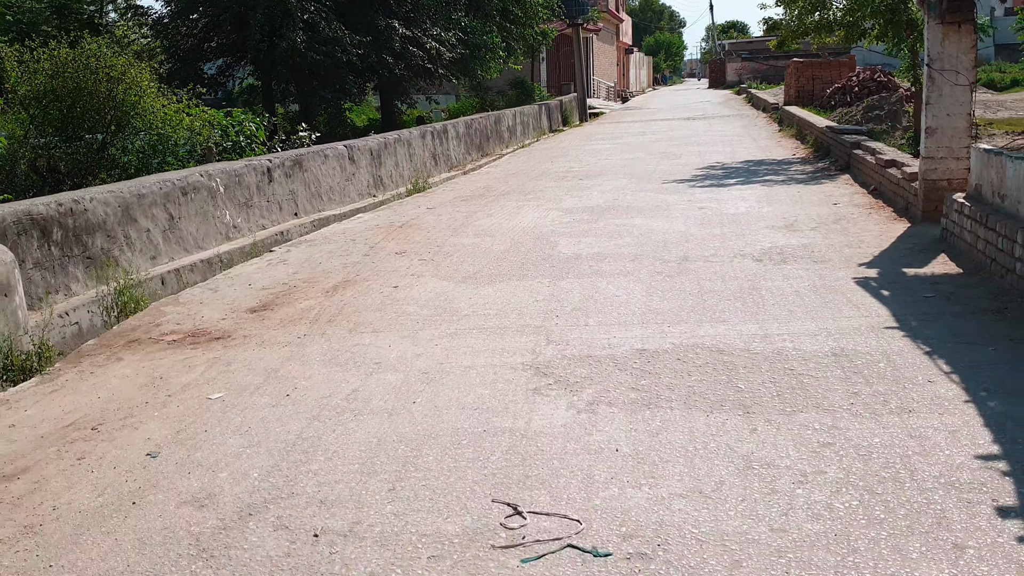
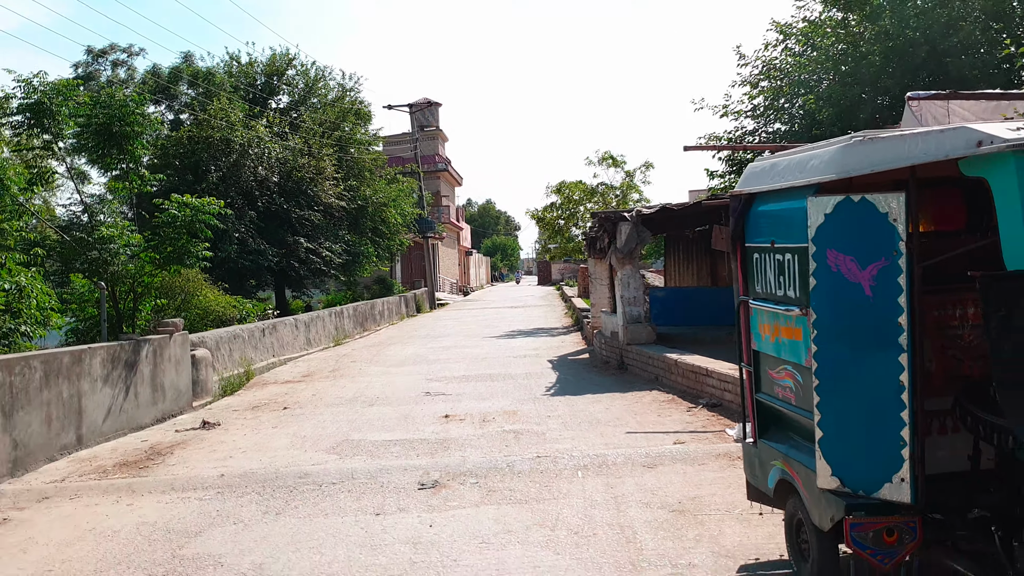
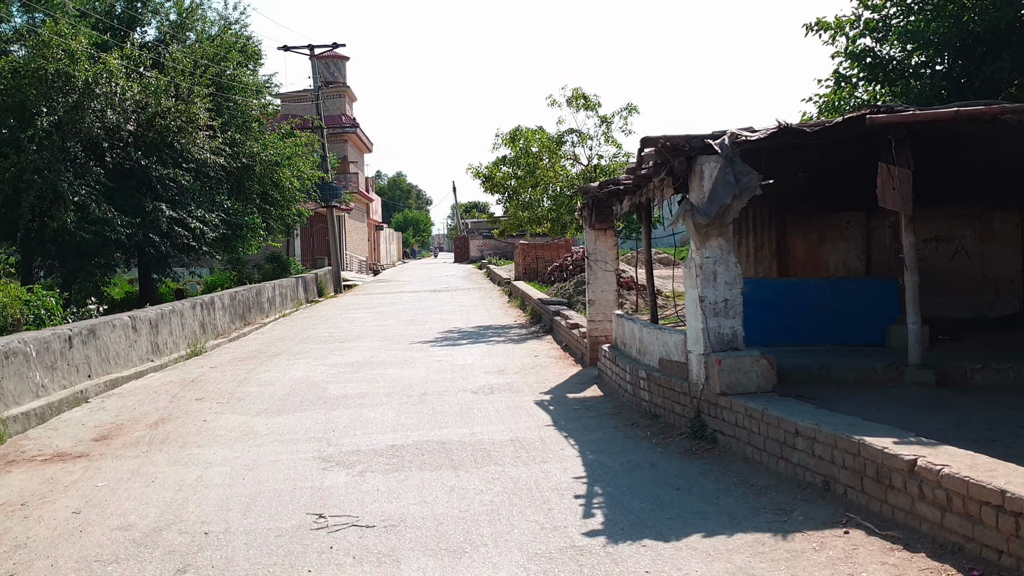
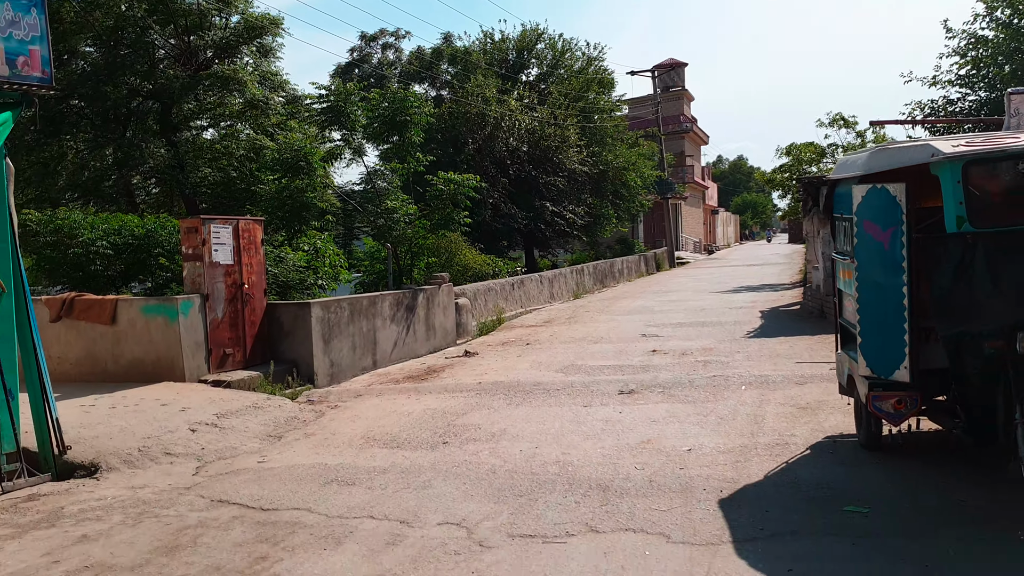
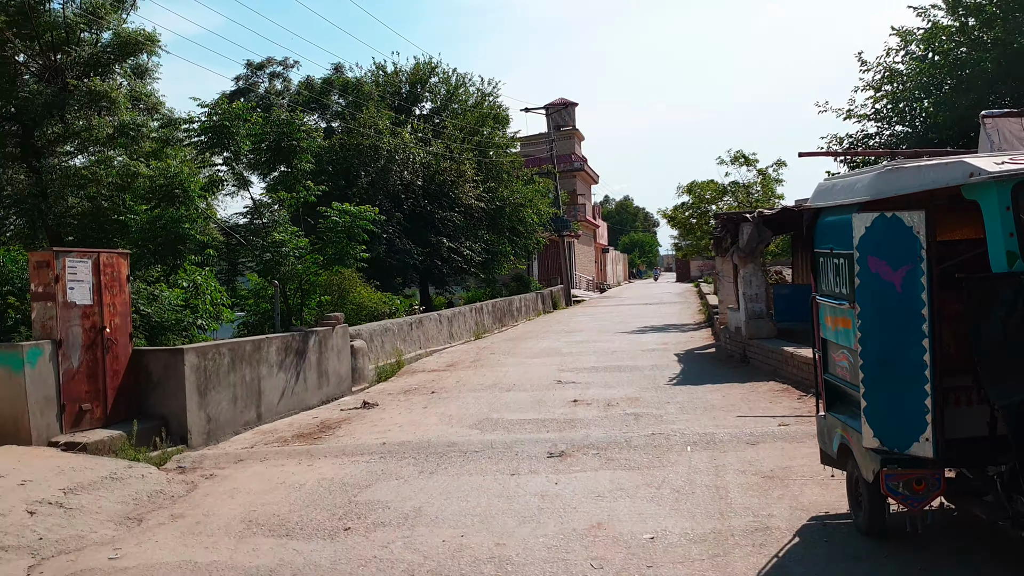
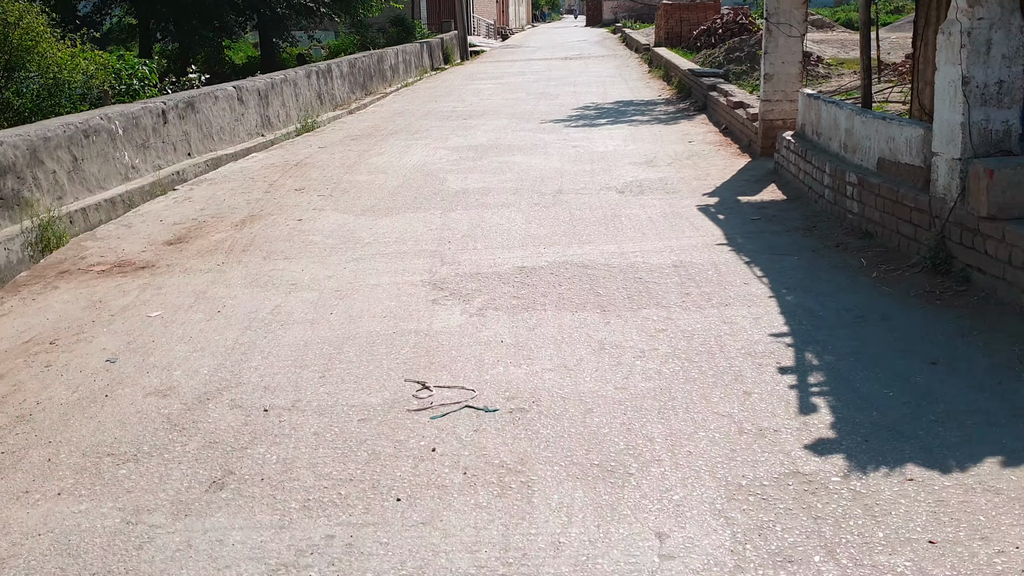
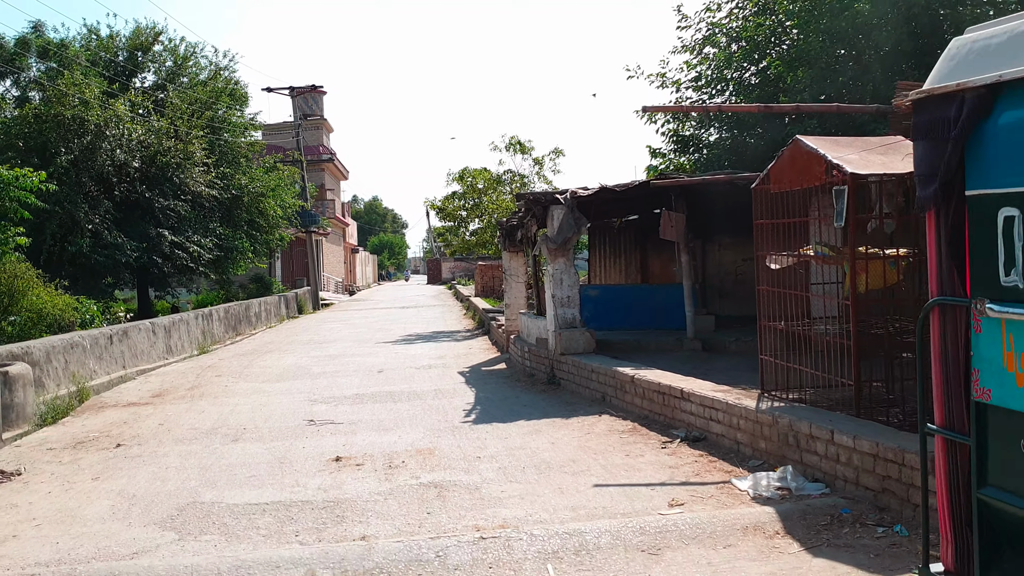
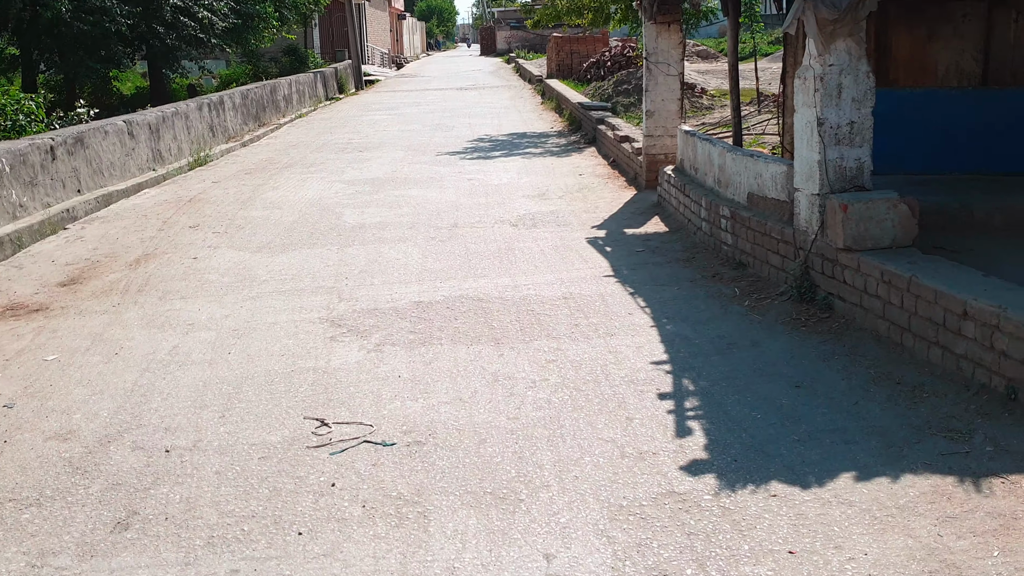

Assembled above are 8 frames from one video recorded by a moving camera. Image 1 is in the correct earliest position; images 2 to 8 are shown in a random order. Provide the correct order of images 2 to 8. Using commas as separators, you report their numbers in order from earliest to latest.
6, 8, 3, 7, 2, 5, 4
